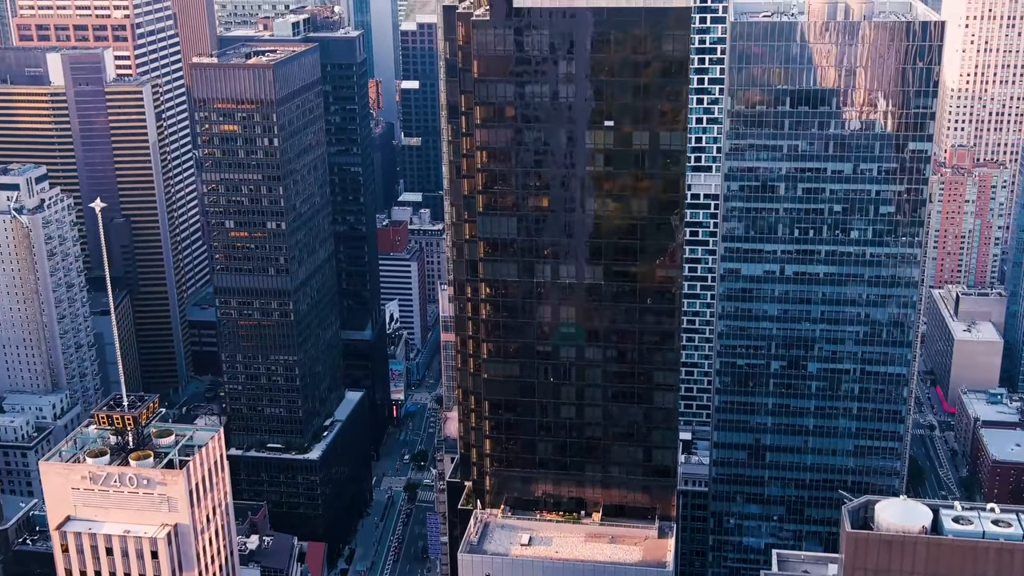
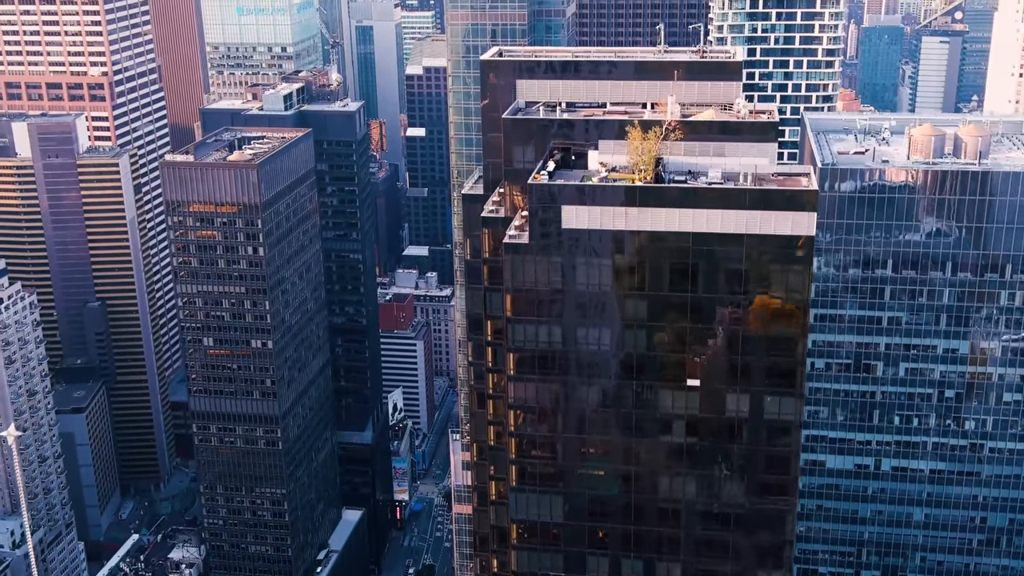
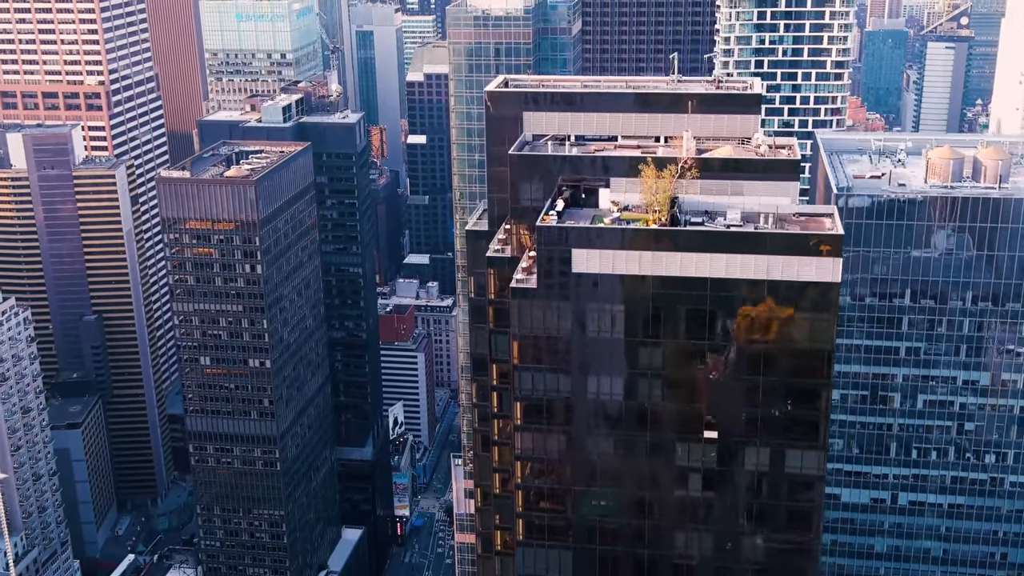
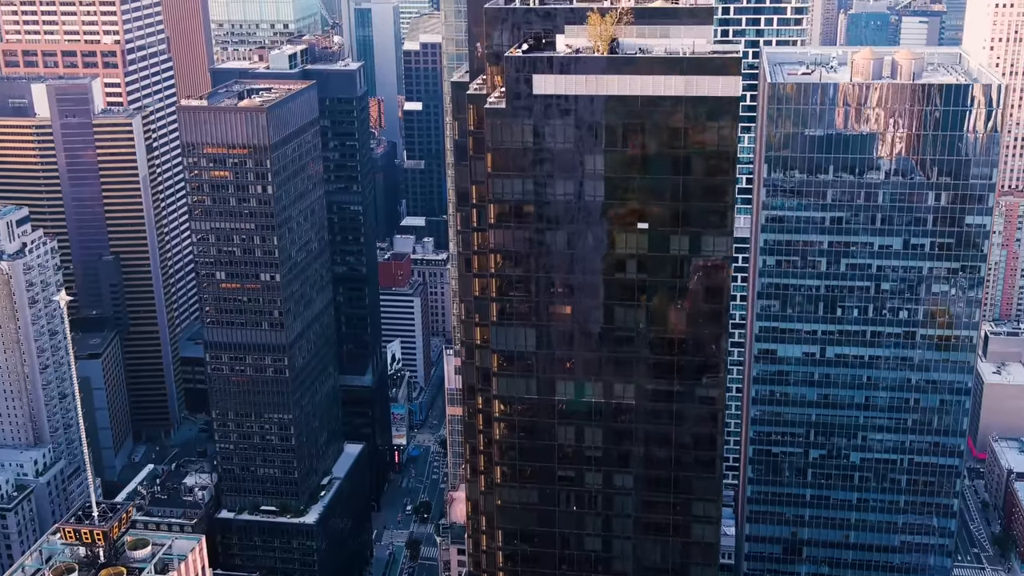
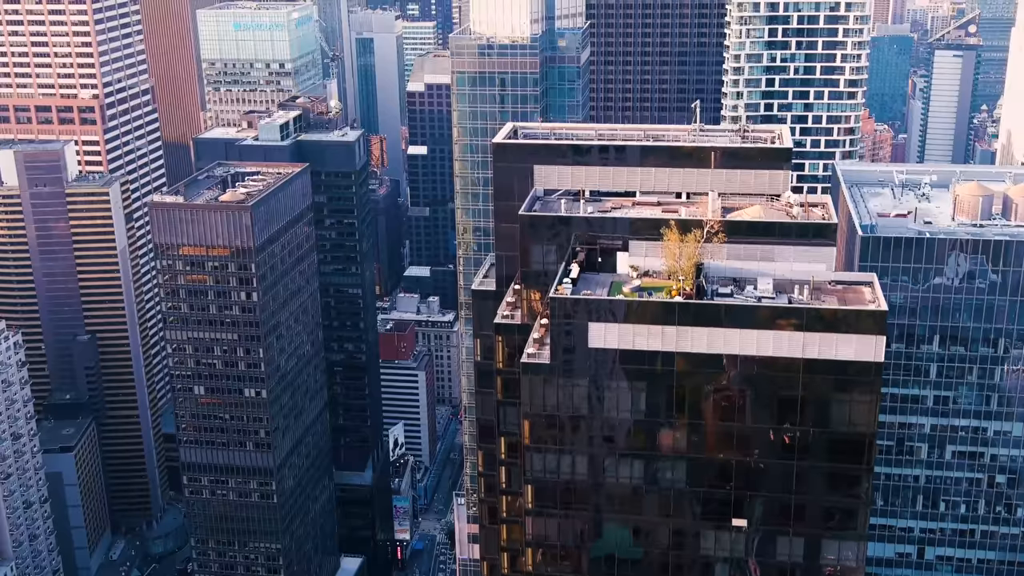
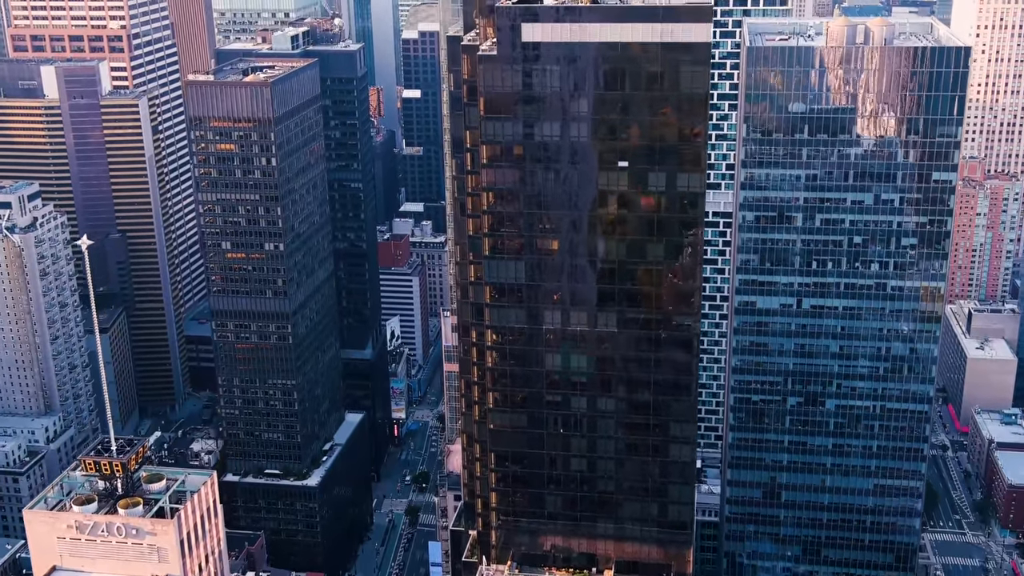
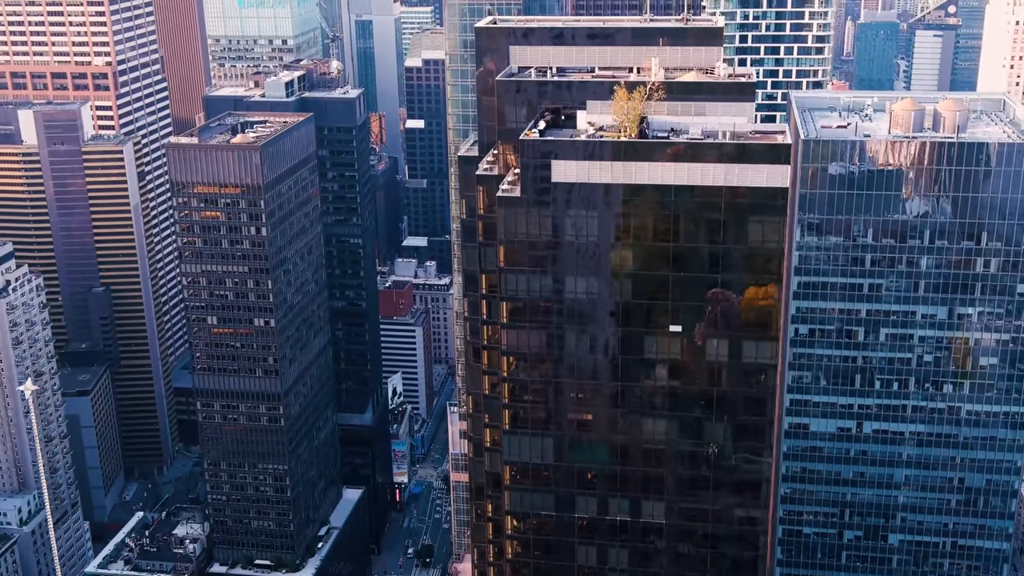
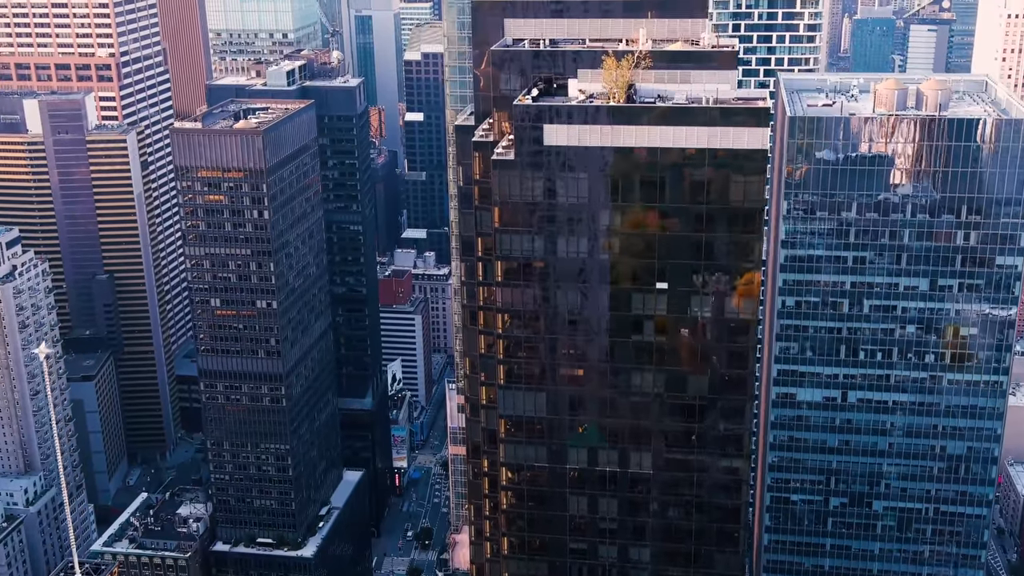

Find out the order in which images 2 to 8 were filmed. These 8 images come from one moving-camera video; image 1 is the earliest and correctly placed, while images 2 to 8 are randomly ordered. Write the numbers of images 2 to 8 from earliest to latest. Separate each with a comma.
6, 4, 8, 7, 2, 3, 5
